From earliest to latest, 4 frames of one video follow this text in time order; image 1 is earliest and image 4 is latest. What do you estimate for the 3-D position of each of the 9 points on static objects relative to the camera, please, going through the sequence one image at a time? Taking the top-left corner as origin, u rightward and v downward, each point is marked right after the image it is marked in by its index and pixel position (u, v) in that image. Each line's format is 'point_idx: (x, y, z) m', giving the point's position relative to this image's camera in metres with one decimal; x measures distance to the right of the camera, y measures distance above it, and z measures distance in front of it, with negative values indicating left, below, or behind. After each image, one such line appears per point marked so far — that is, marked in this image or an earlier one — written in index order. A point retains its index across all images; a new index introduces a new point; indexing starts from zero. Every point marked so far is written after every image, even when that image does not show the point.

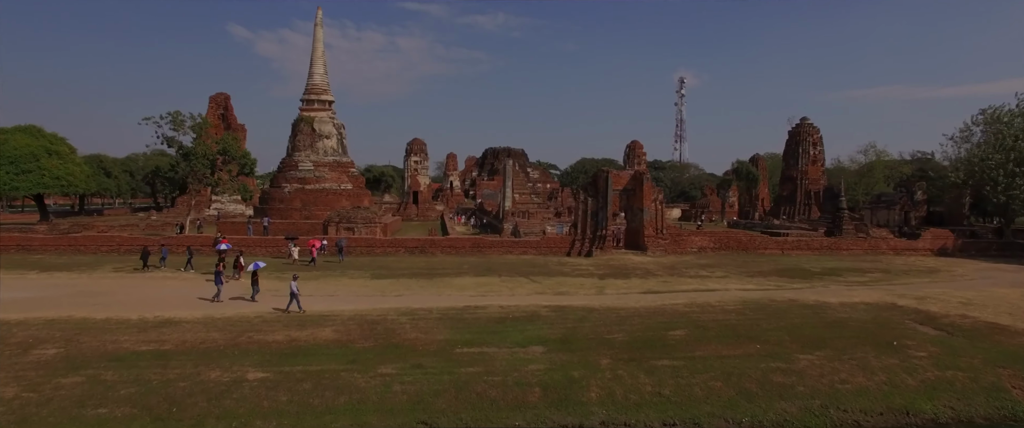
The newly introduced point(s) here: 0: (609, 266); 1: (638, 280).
0: (+2.7, -1.5, +18.6) m
1: (+2.9, -1.5, +15.9) m
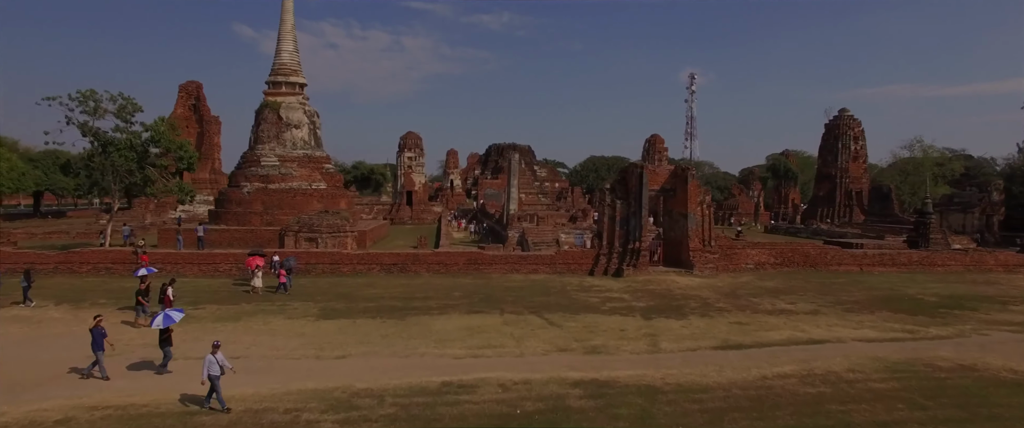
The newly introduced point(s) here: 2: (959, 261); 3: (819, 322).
0: (+2.8, -1.7, +13.8) m
1: (+3.0, -1.7, +11.0) m
2: (+11.8, -1.2, +18.0) m
3: (+5.0, -1.8, +11.1) m
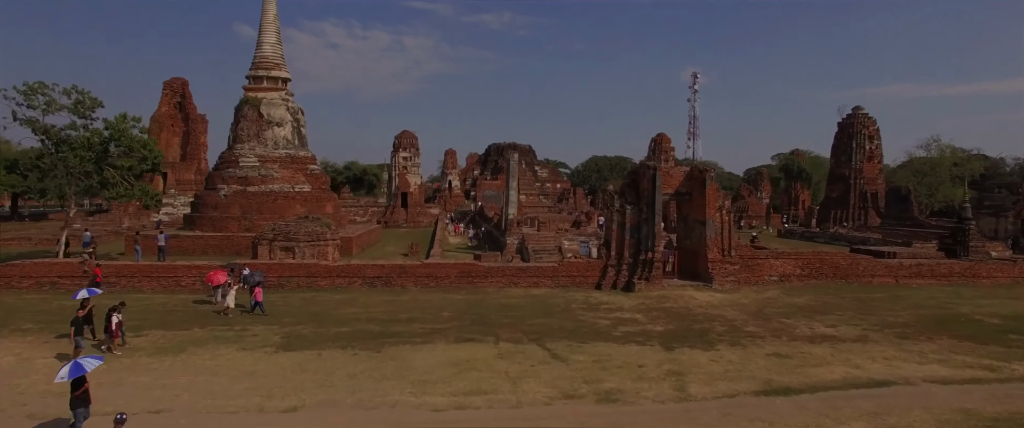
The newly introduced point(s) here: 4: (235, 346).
0: (+2.8, -1.8, +12.1) m
1: (+3.0, -1.9, +9.3) m
2: (+11.8, -1.4, +16.3) m
3: (+4.9, -1.9, +9.4) m
4: (-3.9, -1.8, +9.5) m
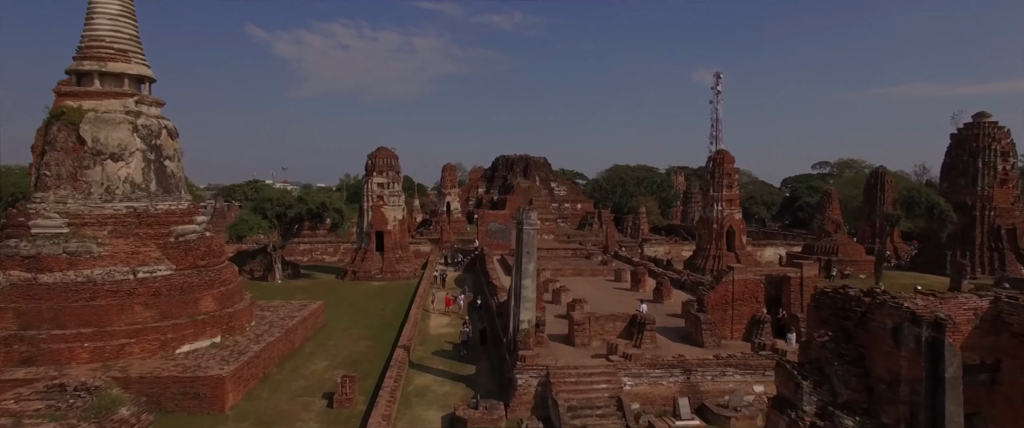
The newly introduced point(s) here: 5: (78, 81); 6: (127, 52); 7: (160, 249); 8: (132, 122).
0: (+2.9, -3.7, +2.2) m
1: (+3.0, -3.8, -0.6) m
2: (+11.9, -3.3, +6.3) m
3: (+5.0, -3.8, -0.5) m
4: (-3.8, -3.7, -0.3) m
5: (-8.5, +2.6, +13.4) m
6: (-7.6, +3.2, +13.5) m
7: (-6.7, -0.6, +12.9) m
8: (-7.3, +1.8, +13.3) m
